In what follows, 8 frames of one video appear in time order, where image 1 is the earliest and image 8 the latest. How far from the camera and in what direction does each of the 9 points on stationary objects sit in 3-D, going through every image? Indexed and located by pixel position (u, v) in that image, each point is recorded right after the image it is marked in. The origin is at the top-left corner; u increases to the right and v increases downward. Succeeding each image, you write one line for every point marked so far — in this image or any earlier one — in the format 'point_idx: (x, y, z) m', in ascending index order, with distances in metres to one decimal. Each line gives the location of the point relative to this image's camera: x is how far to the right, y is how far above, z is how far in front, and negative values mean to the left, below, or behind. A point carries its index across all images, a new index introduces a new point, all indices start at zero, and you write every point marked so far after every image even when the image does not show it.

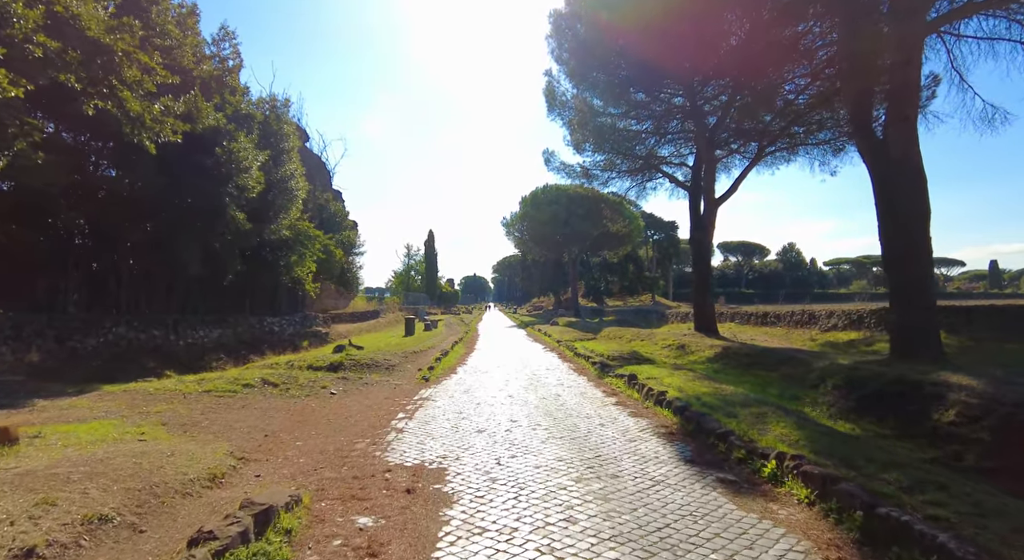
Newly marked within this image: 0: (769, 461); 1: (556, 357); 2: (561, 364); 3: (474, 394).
0: (+2.6, -1.8, +5.4) m
1: (+1.5, -2.7, +18.7) m
2: (+1.5, -2.6, +16.8) m
3: (-0.8, -2.4, +11.0) m
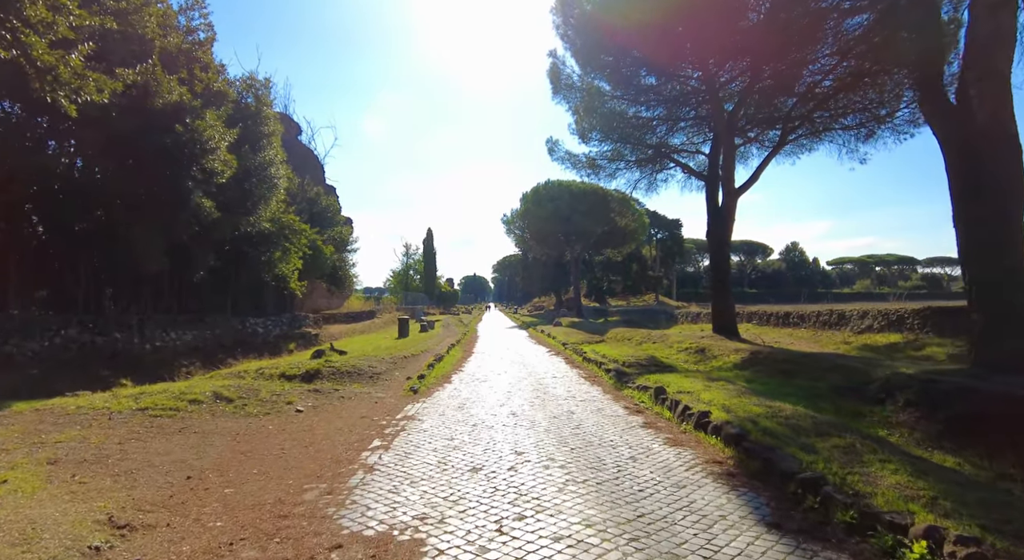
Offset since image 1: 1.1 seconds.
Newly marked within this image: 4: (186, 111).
0: (+2.6, -1.7, +3.6) m
1: (+1.5, -2.6, +16.8) m
2: (+1.6, -2.5, +15.0) m
3: (-0.7, -2.3, +9.1) m
4: (-8.0, +4.1, +13.4) m
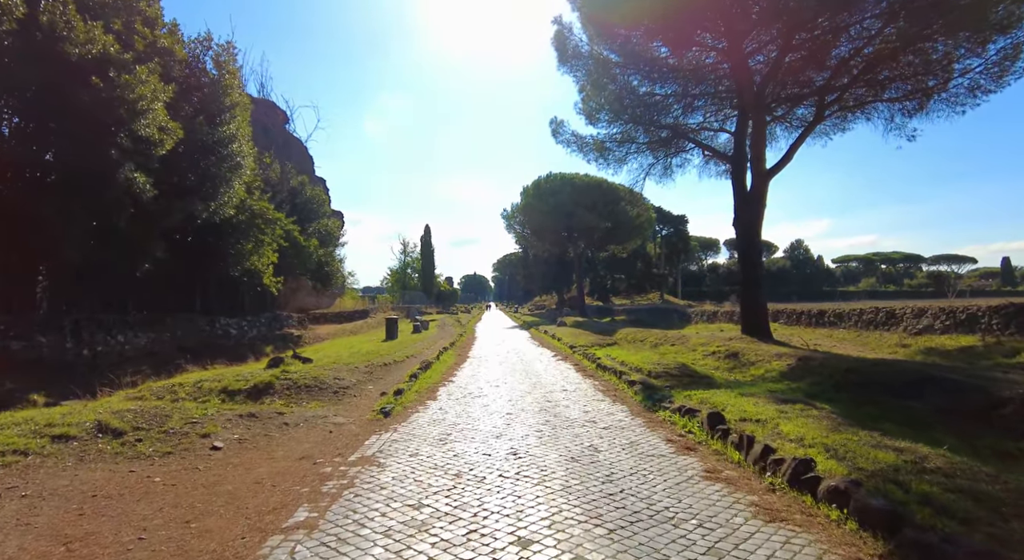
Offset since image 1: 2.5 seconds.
0: (+2.6, -1.6, +1.0) m
1: (+1.5, -2.4, +14.3) m
2: (+1.6, -2.3, +12.4) m
3: (-0.7, -2.1, +6.6) m
4: (-8.0, +4.3, +10.8) m
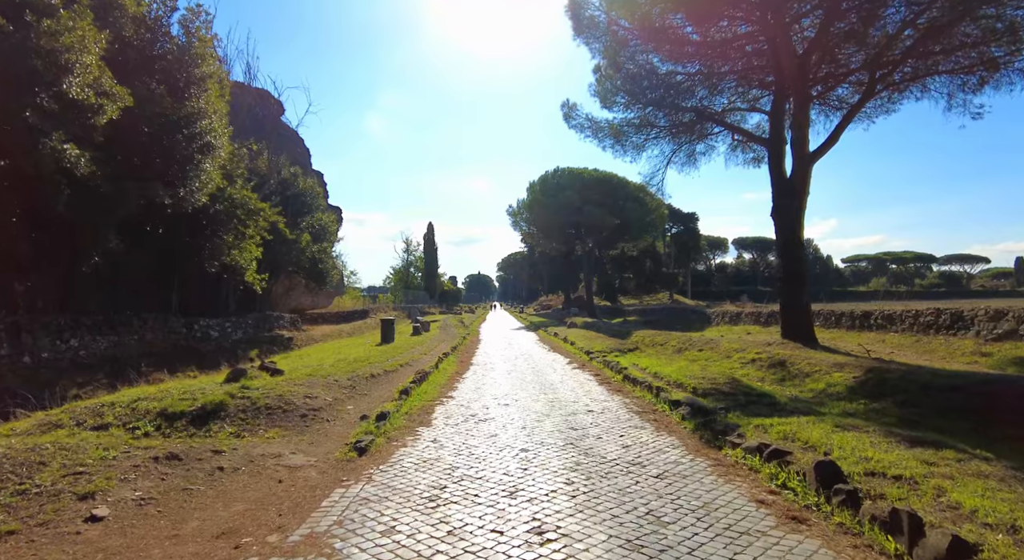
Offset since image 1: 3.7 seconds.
0: (+2.8, -1.5, -1.1) m
1: (+1.8, -2.3, +12.1) m
2: (+1.8, -2.2, +10.3) m
3: (-0.5, -2.0, +4.4) m
4: (-7.8, +4.4, +8.7) m
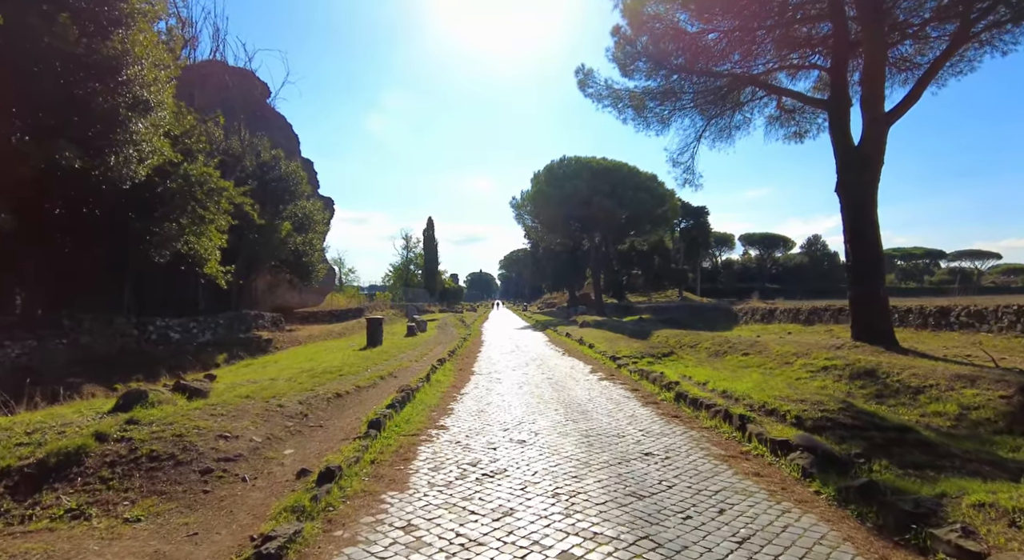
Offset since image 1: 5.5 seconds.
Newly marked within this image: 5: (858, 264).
0: (+3.0, -1.3, -4.1) m
1: (+2.0, -2.0, +9.1) m
2: (+2.0, -2.0, +7.3) m
3: (-0.3, -1.8, +1.4) m
4: (-7.6, +4.6, +5.8) m
5: (+8.6, +0.4, +13.5) m
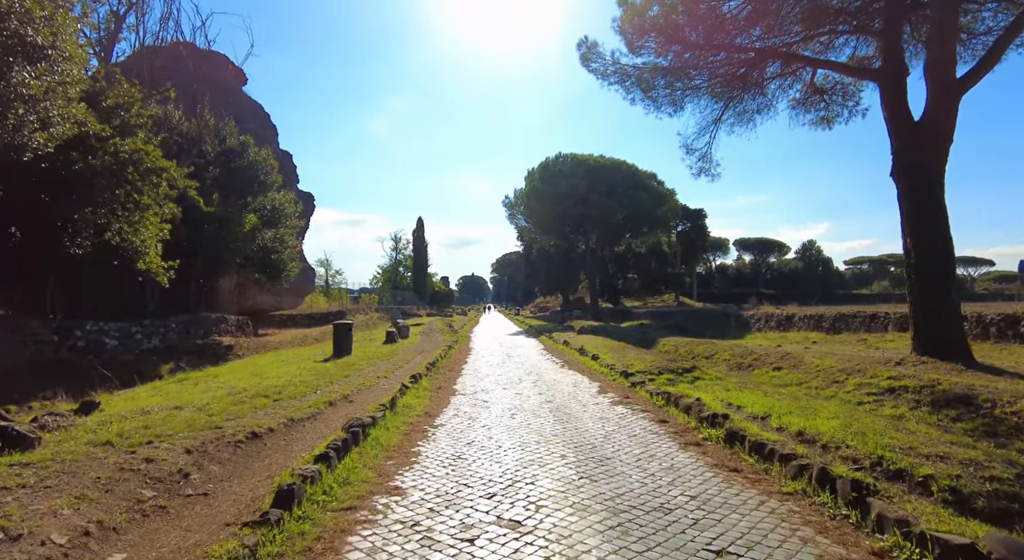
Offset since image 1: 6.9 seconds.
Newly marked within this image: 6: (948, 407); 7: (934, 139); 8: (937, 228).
0: (+3.0, -1.1, -6.6) m
1: (+1.9, -2.0, +6.7) m
2: (+1.9, -1.9, +4.8) m
3: (-0.3, -1.7, -1.0) m
4: (-7.6, +4.8, +3.2) m
5: (+8.4, +0.4, +11.1) m
6: (+6.6, -1.8, +8.1) m
7: (+8.7, +2.9, +11.1) m
8: (+8.7, +1.0, +10.9) m
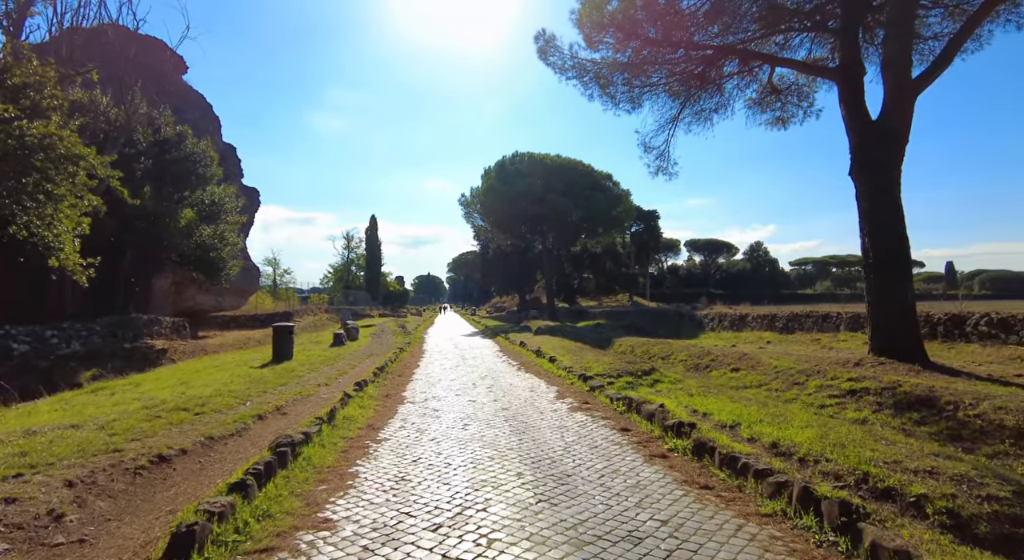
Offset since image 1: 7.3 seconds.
0: (+3.6, -1.1, -7.0) m
1: (+1.3, -2.0, +6.1) m
2: (+1.5, -1.9, +4.3) m
3: (-0.2, -1.6, -1.7) m
4: (-7.8, +4.8, +1.9) m
5: (+7.5, +0.4, +11.1) m
6: (+5.9, -1.8, +7.9) m
7: (+7.7, +2.9, +11.1) m
8: (+7.7, +1.0, +10.9) m
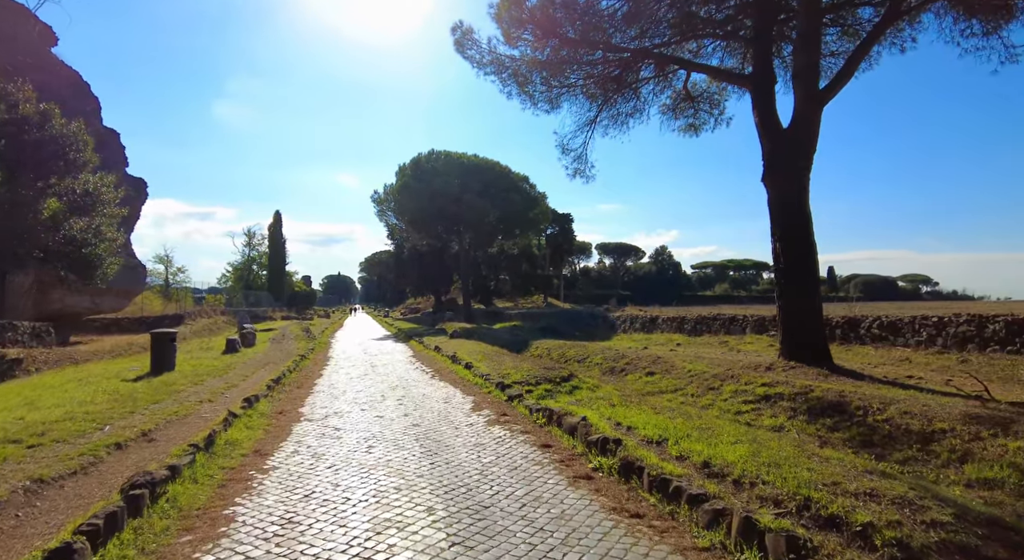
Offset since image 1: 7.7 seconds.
0: (+4.6, -1.2, -7.0) m
1: (+0.4, -2.1, +5.6) m
2: (+0.9, -2.0, +3.8) m
3: (+0.1, -1.7, -2.5) m
4: (-7.9, +4.8, 0.0) m
5: (+5.8, +0.2, +11.4) m
6: (+4.7, -1.9, +8.1) m
7: (+6.0, +2.7, +11.5) m
8: (+6.0, +0.9, +11.3) m
